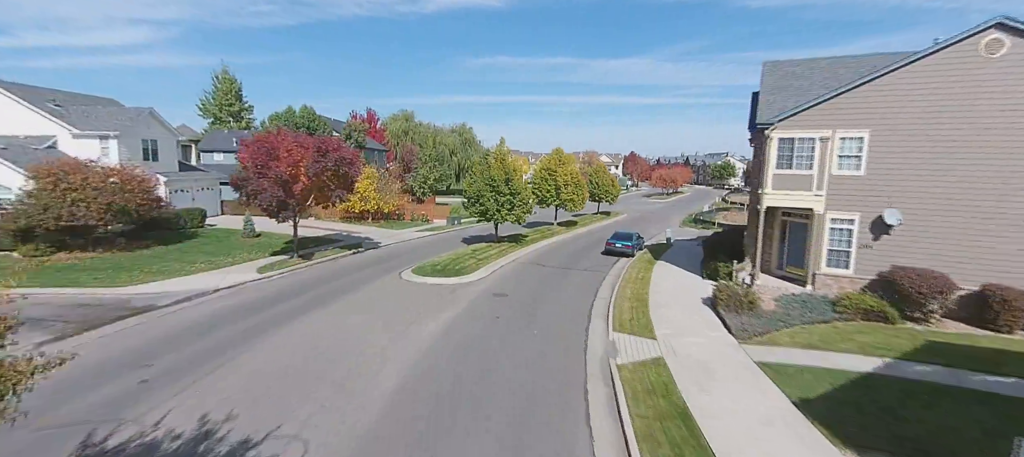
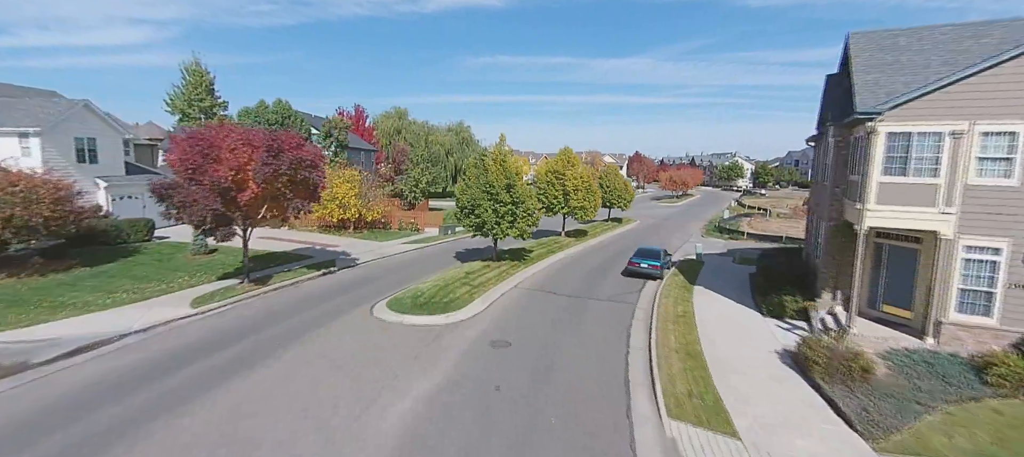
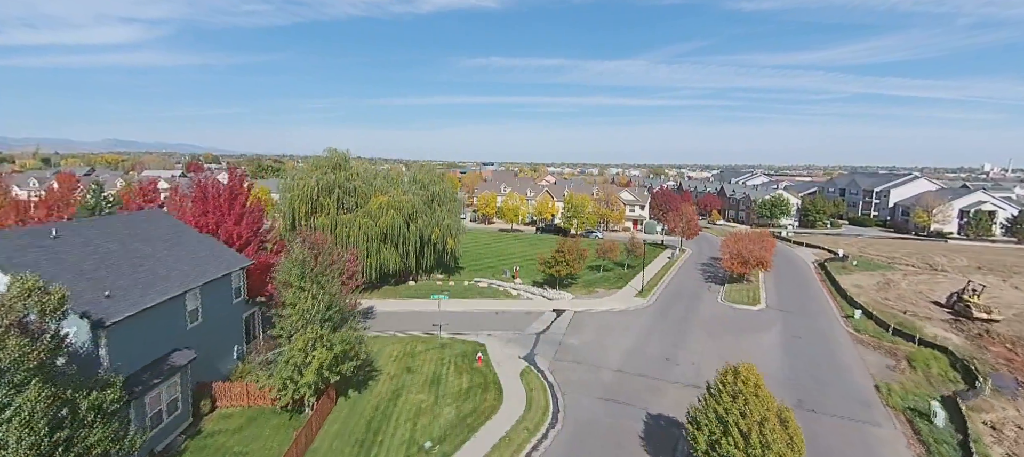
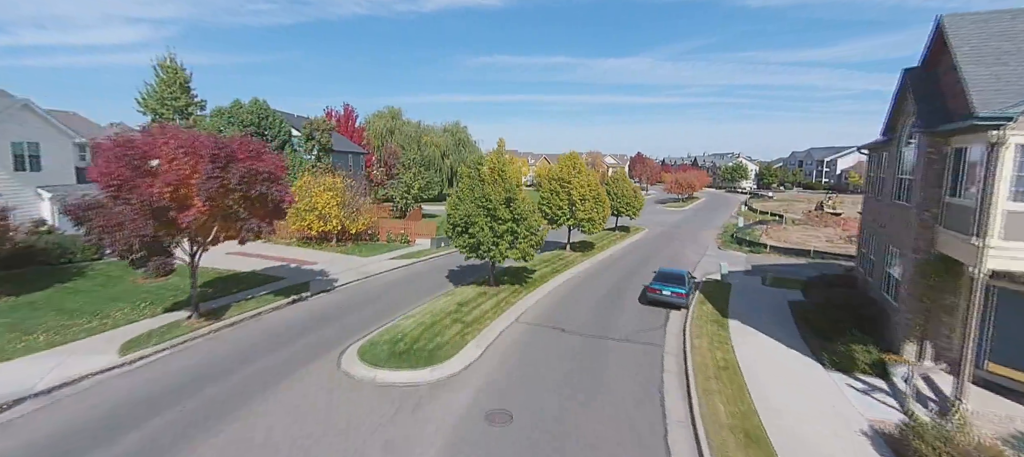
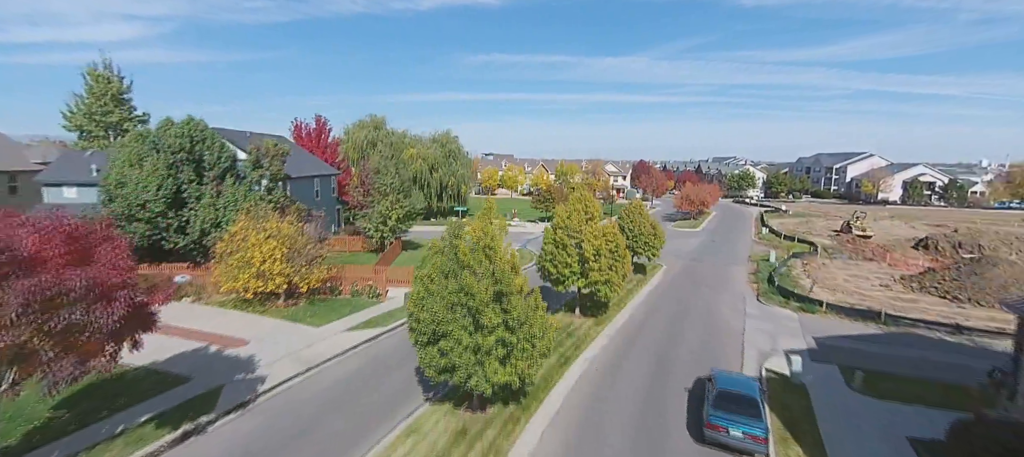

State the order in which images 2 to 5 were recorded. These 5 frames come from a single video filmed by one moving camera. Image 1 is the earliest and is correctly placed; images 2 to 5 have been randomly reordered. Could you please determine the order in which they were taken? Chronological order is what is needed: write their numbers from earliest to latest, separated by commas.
2, 4, 5, 3
